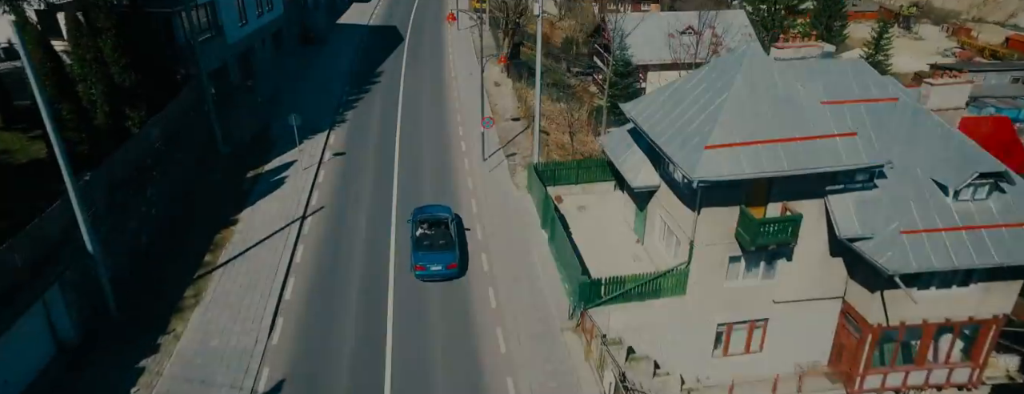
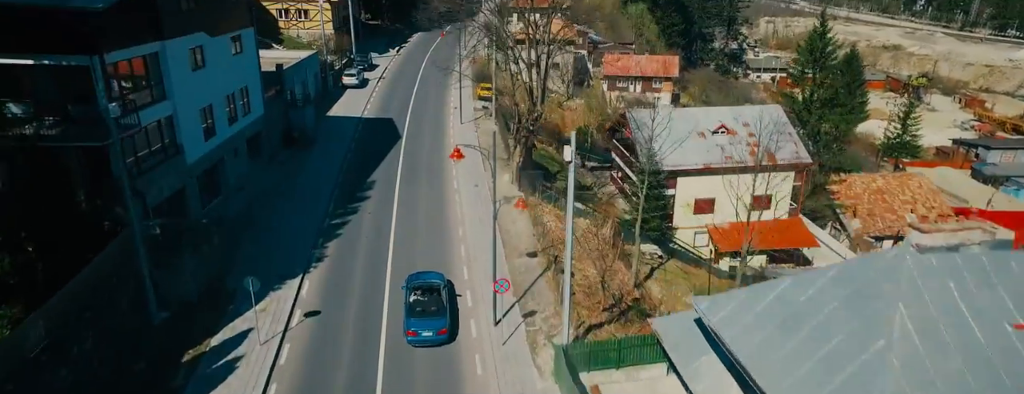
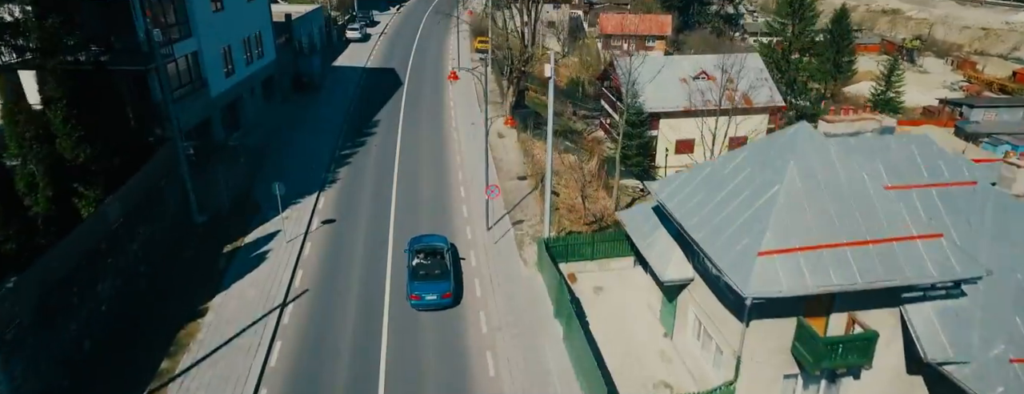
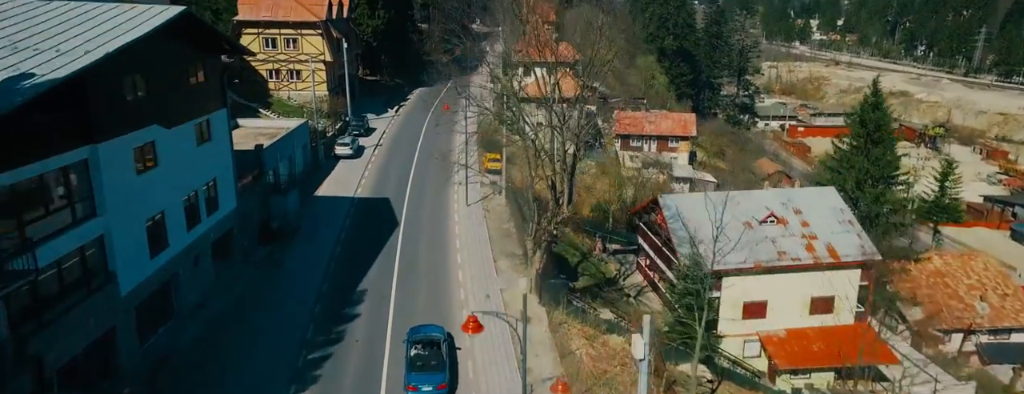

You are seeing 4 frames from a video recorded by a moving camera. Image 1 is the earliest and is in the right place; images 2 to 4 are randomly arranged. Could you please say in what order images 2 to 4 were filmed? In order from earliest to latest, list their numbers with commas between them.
3, 2, 4
